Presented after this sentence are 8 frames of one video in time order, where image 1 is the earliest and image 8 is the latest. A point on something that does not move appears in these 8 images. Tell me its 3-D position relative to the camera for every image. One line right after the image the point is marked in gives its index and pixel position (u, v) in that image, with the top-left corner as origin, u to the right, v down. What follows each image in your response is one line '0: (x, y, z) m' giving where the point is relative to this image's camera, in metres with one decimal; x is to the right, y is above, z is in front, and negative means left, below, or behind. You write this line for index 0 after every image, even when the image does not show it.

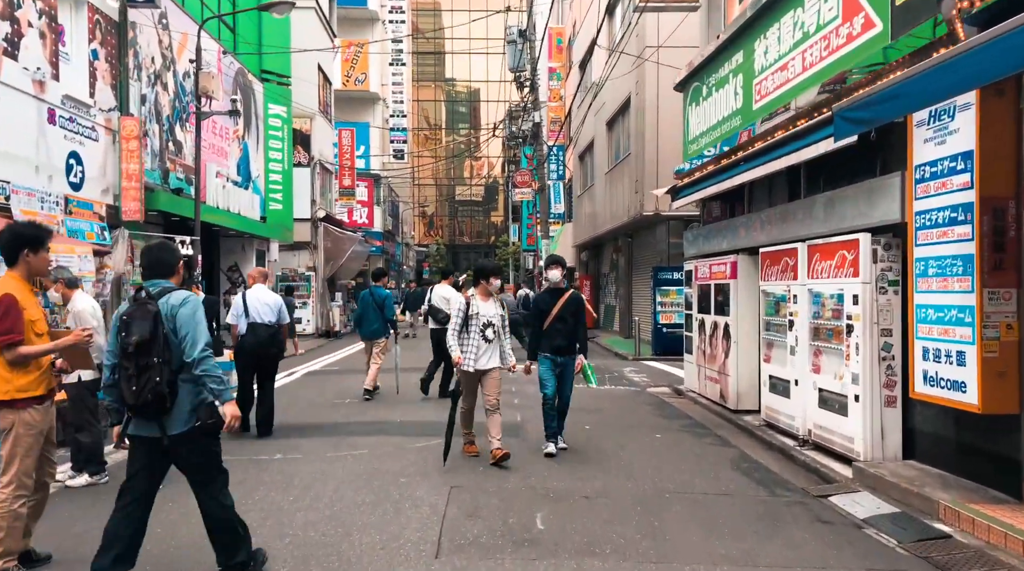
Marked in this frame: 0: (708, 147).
0: (+2.7, +1.9, +11.3) m
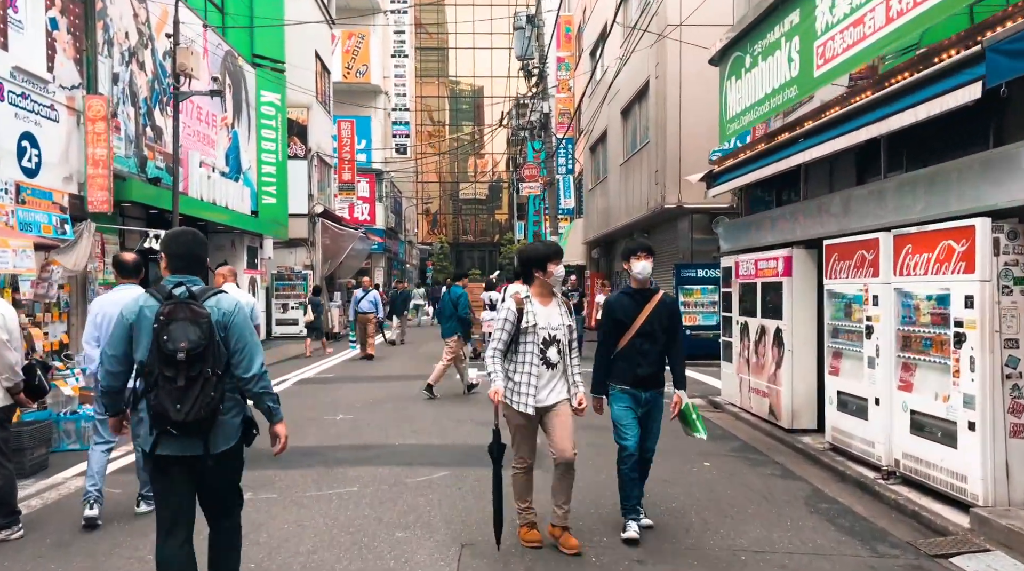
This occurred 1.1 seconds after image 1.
0: (+2.9, +1.9, +9.9) m
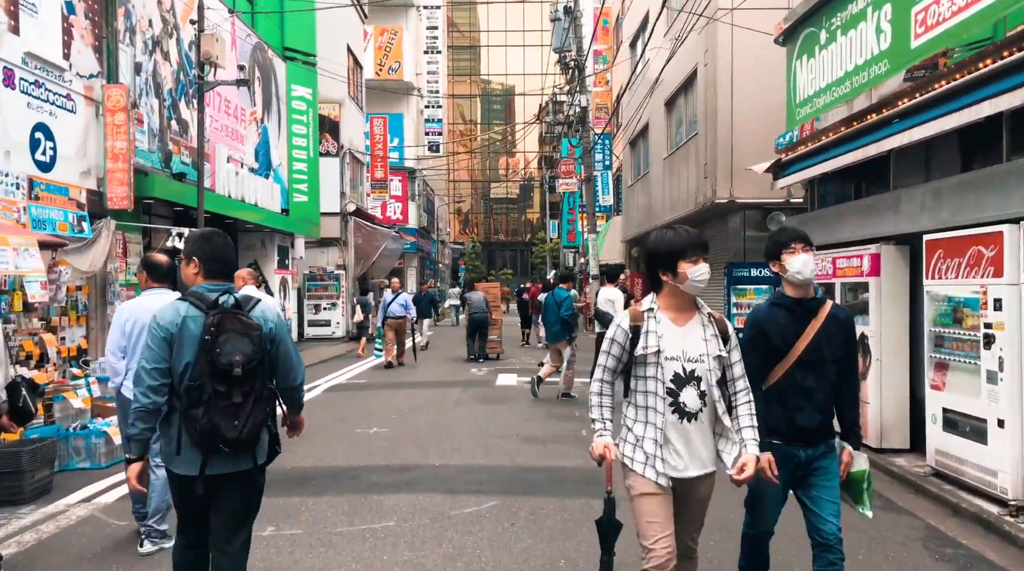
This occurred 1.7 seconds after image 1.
0: (+3.4, +1.9, +8.9) m
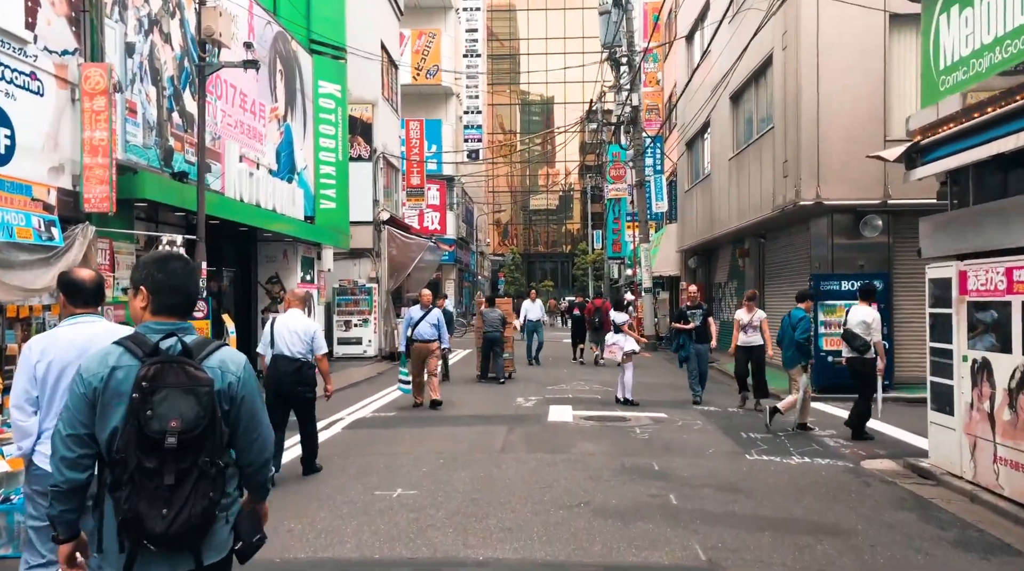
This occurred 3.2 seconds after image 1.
0: (+4.0, +1.8, +6.7) m
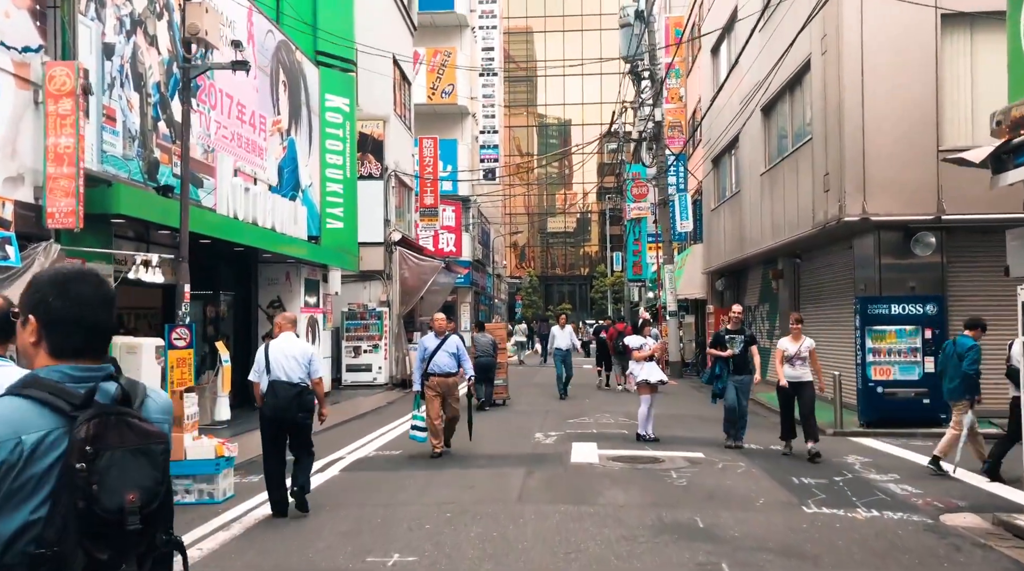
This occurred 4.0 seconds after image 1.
0: (+4.1, +1.6, +5.6) m
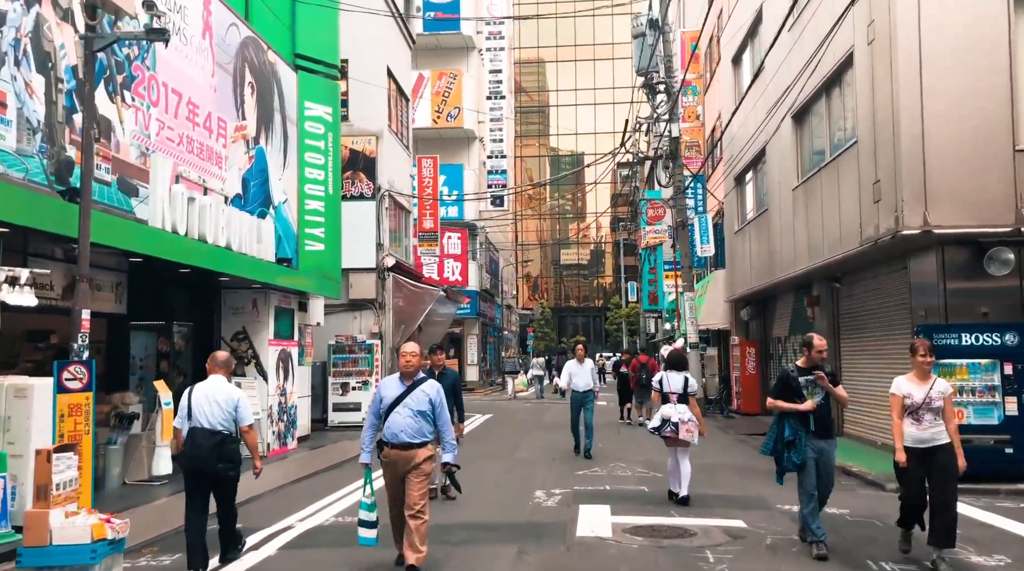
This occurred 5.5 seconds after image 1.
0: (+3.9, +1.5, +3.5) m
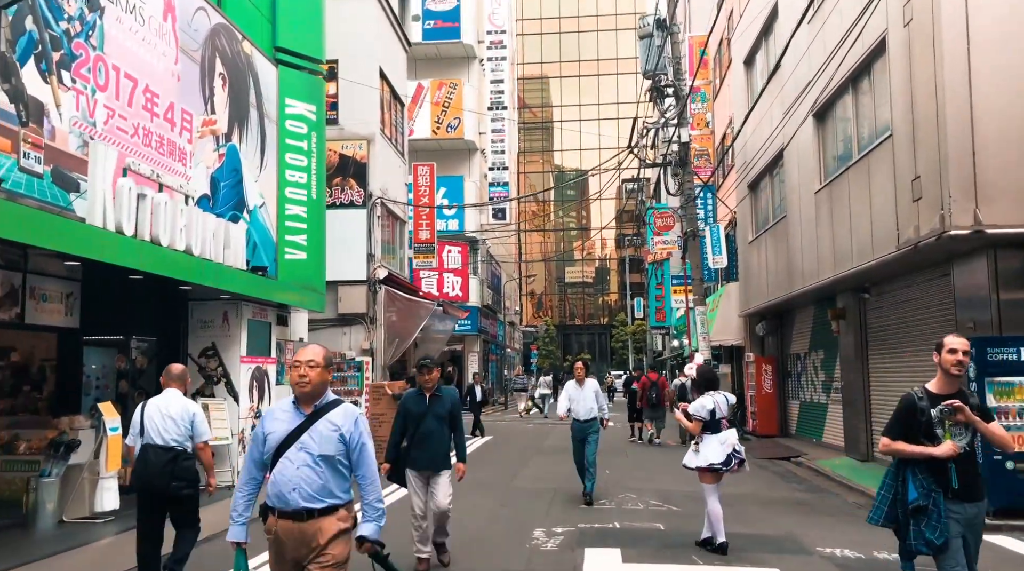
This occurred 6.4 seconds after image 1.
0: (+3.8, +1.6, +2.2) m
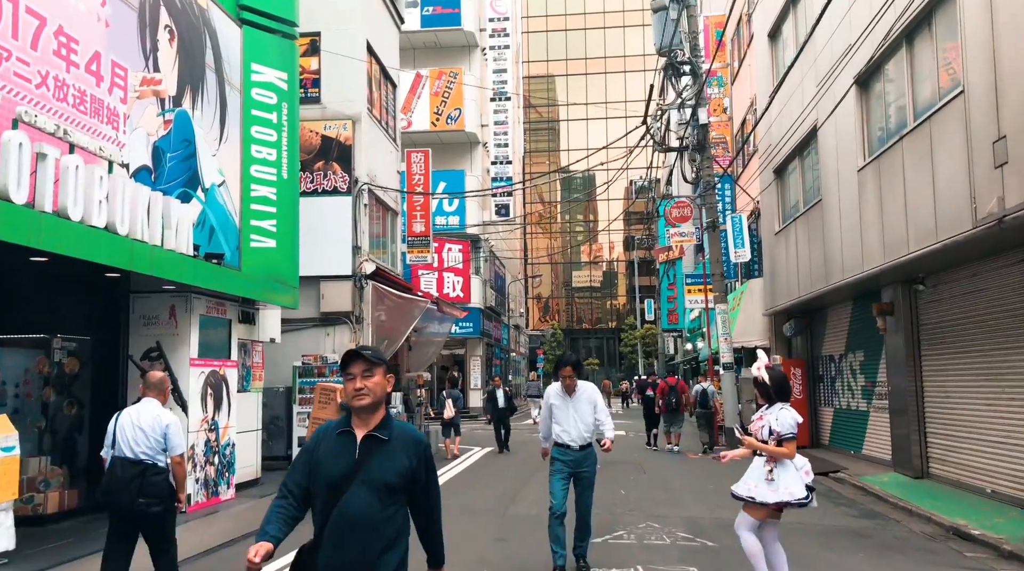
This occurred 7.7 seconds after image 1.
0: (+3.7, +1.8, +0.3) m
